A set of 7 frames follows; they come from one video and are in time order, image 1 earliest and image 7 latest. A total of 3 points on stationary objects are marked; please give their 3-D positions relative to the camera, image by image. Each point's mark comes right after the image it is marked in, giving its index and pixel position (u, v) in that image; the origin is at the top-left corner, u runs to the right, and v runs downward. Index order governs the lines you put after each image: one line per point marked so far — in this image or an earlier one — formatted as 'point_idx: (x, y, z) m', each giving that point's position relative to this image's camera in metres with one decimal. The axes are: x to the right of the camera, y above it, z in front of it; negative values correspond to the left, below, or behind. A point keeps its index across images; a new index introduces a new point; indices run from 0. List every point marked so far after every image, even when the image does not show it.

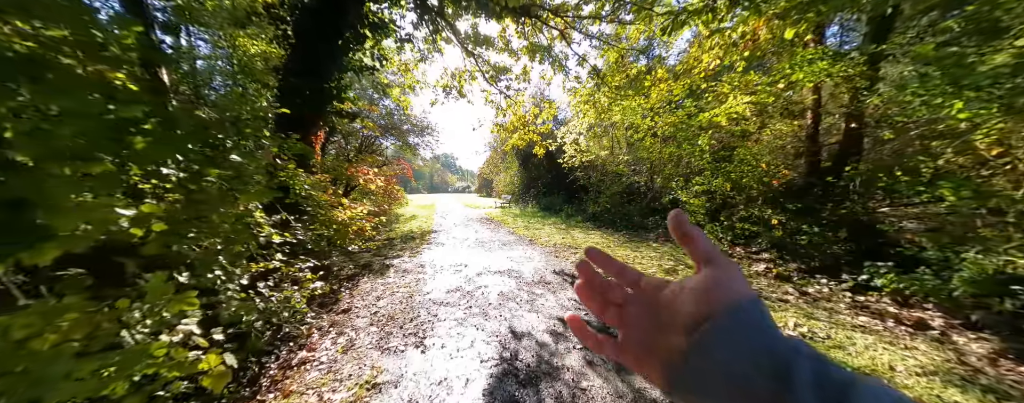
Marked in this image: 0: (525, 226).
0: (+0.6, -0.9, +10.8) m
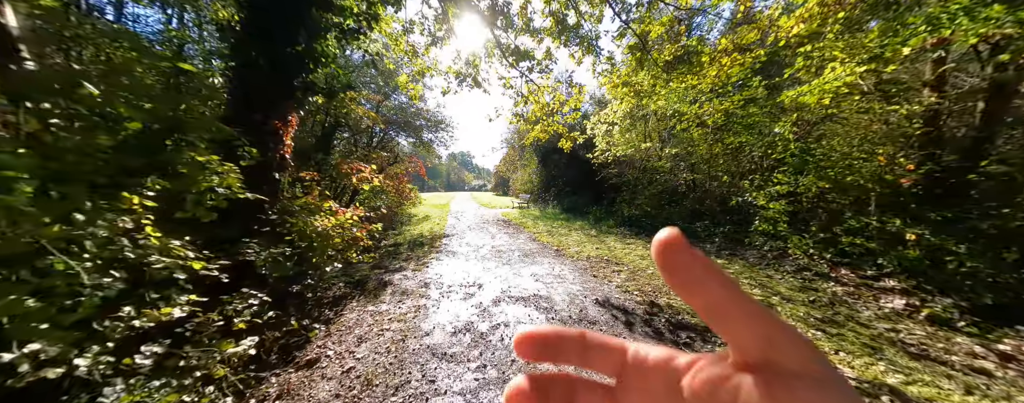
0: (+1.3, -1.0, +9.4) m
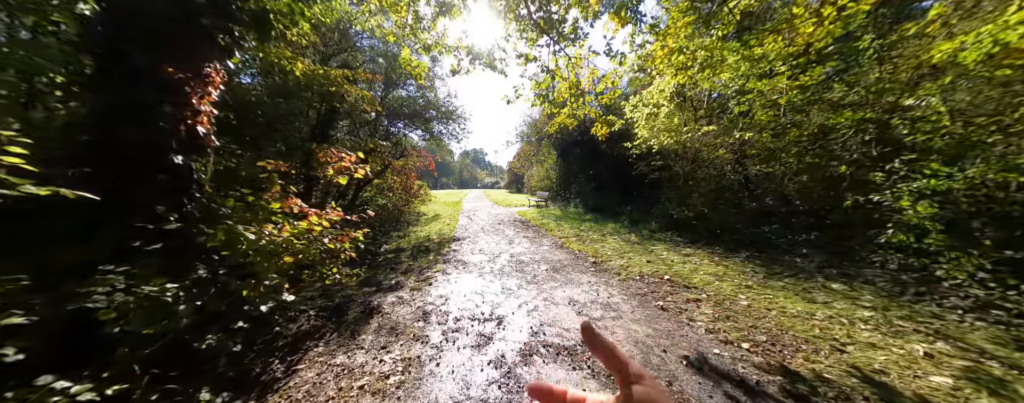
0: (+1.9, -0.9, +7.8) m
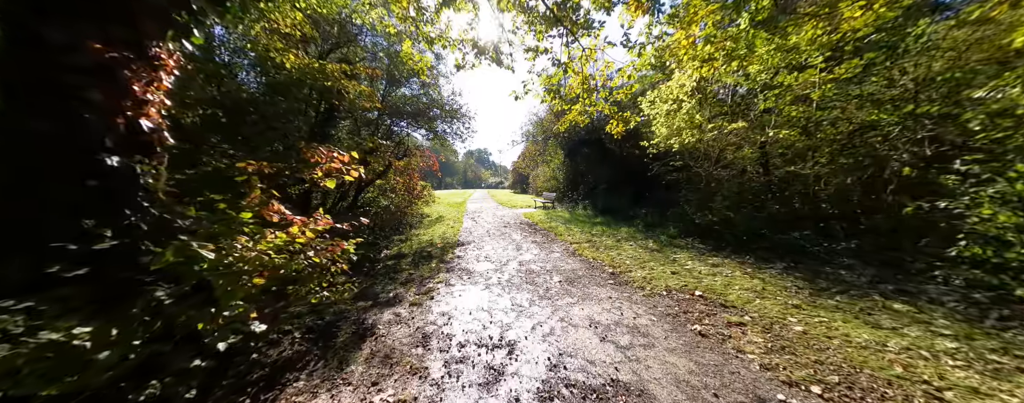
0: (+2.1, -1.0, +7.3) m
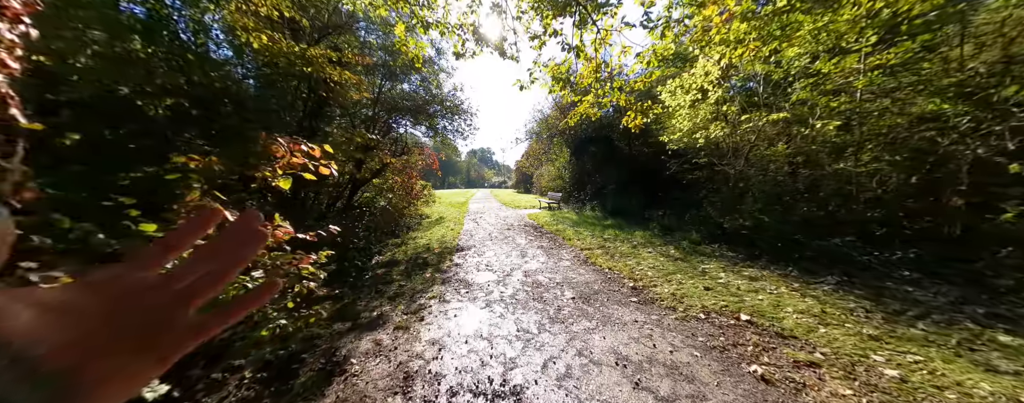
0: (+2.2, -1.0, +6.6) m
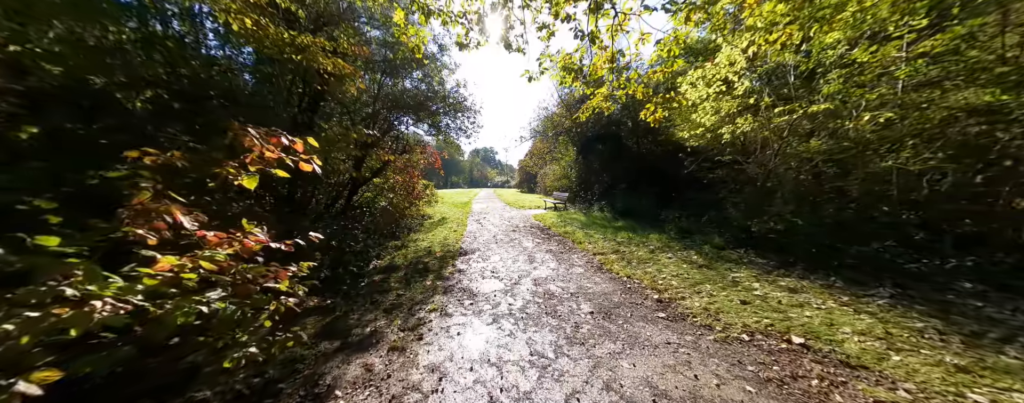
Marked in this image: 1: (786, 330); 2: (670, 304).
0: (+2.4, -1.1, +6.1) m
1: (+2.9, -1.4, +3.0) m
2: (+2.1, -1.4, +3.7) m
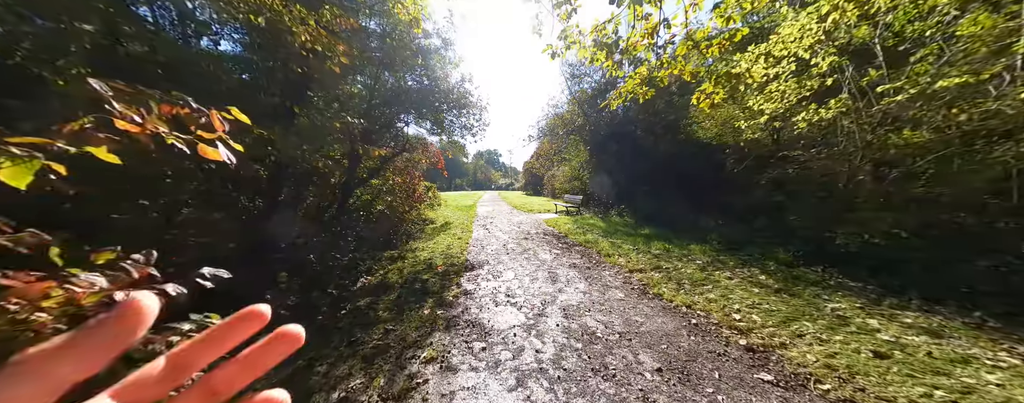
0: (+2.7, -1.2, +5.0) m
1: (+3.2, -1.4, +1.9) m
2: (+2.3, -1.4, +2.6) m
